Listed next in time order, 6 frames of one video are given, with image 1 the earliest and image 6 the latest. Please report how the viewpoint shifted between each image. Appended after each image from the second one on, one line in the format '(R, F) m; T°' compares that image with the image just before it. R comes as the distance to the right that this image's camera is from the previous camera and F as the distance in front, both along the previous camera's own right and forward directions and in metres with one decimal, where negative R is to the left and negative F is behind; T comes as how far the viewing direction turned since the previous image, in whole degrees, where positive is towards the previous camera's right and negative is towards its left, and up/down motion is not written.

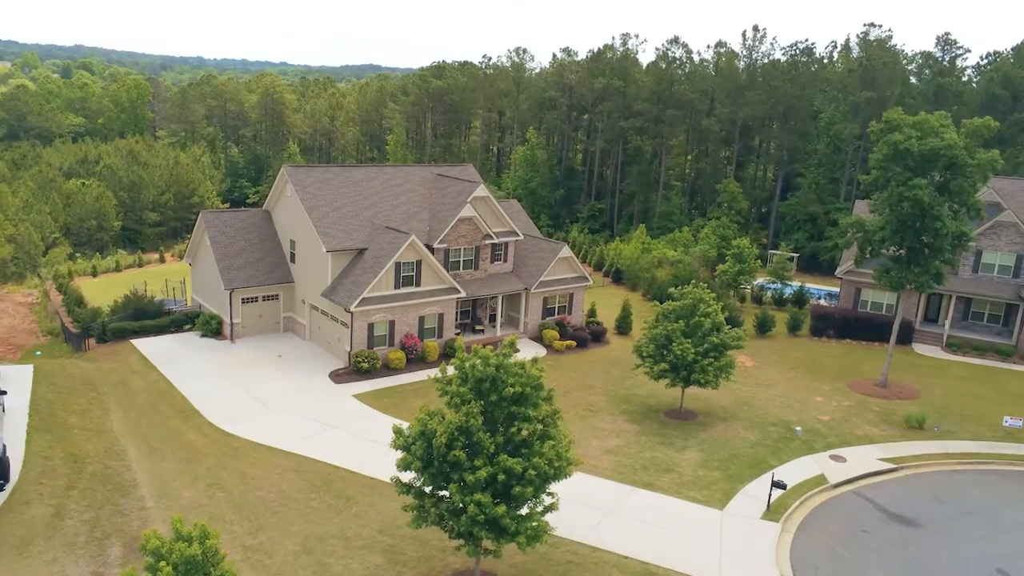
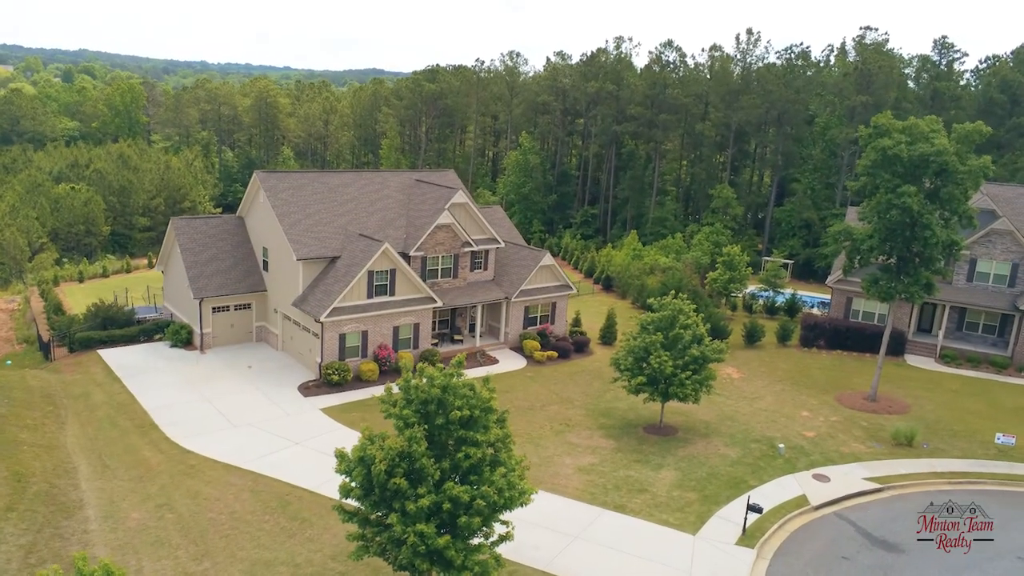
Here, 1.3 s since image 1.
(+1.0, +1.0) m; 0°
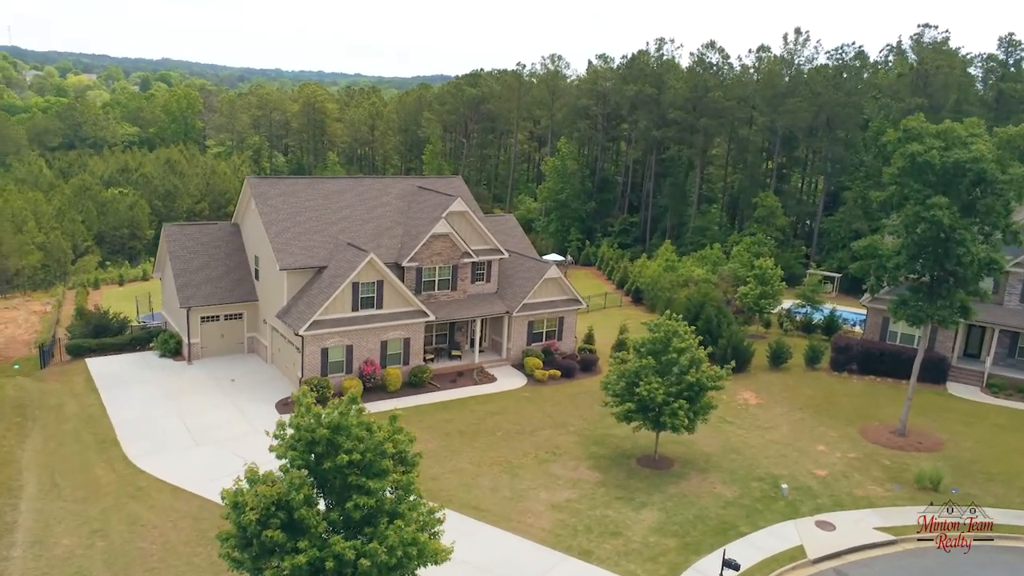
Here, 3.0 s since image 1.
(+2.6, +2.1) m; -5°
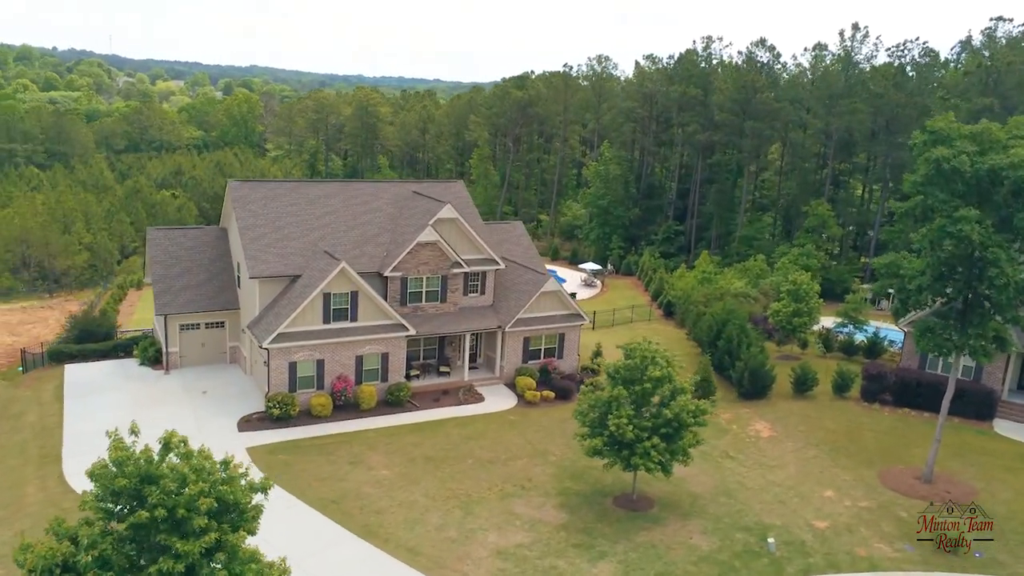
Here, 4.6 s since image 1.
(+3.1, +2.5) m; -5°
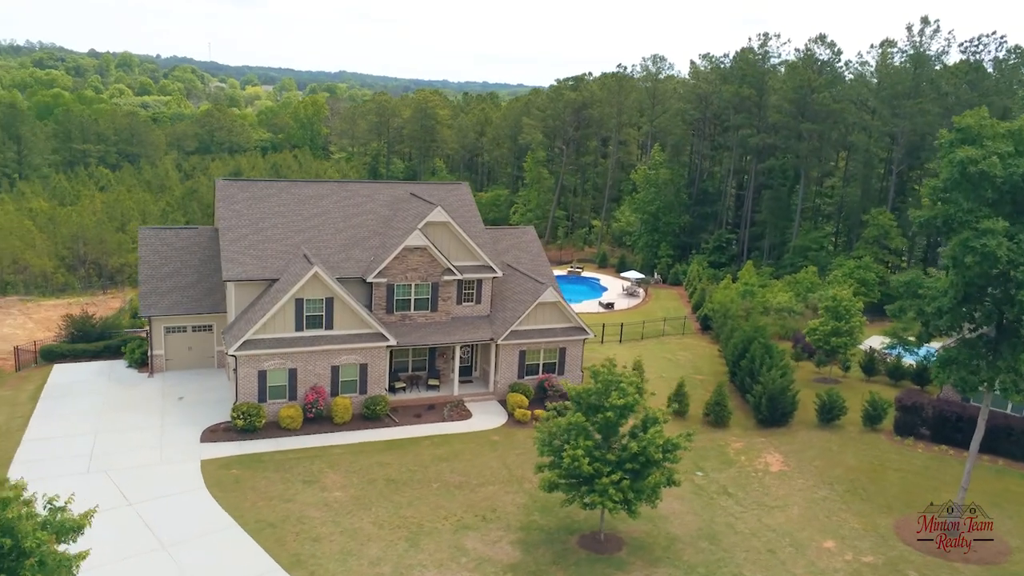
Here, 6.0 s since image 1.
(+3.1, +2.3) m; -6°
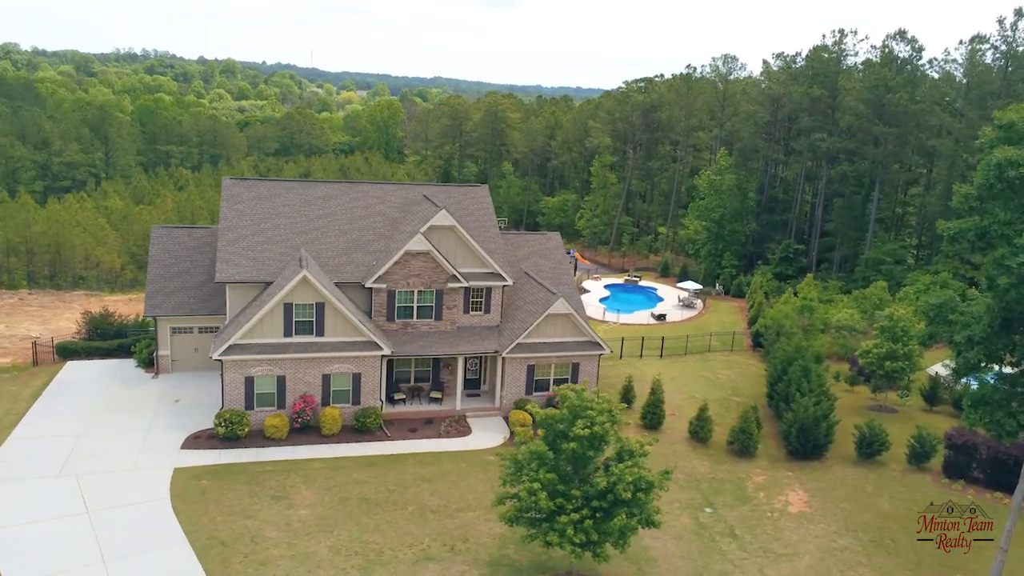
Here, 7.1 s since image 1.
(+2.7, +2.0) m; -6°
